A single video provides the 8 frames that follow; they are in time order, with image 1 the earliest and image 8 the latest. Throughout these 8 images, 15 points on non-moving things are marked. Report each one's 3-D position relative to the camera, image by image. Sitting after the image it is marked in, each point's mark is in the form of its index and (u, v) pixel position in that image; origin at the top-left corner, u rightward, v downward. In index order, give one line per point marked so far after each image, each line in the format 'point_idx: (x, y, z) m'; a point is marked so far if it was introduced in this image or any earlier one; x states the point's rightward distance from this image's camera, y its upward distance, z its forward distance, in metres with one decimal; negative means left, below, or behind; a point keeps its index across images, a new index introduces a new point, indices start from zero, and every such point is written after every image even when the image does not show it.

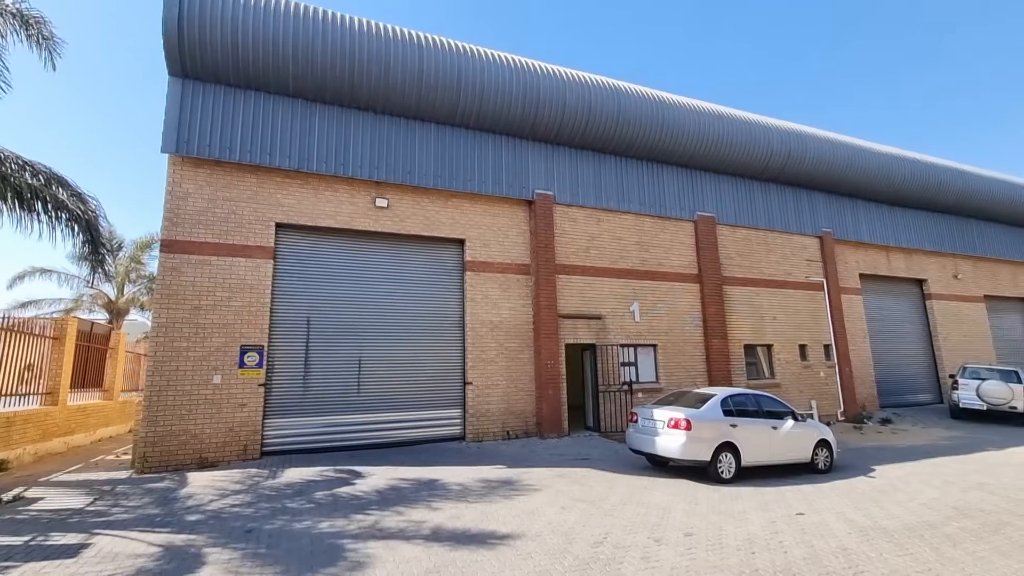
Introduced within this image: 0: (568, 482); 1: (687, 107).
0: (+1.2, -3.9, +9.9) m
1: (+5.5, +5.7, +15.2) m
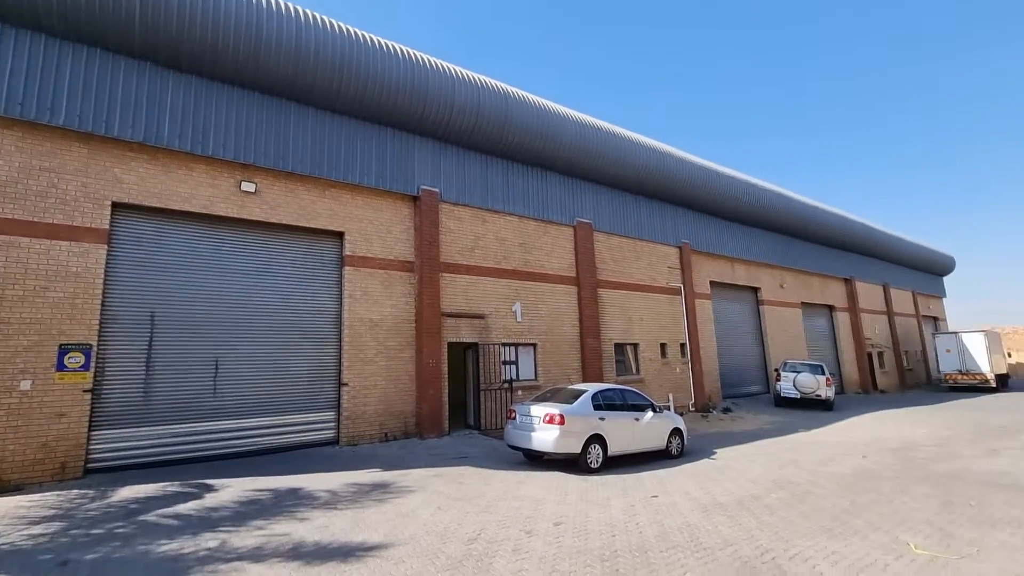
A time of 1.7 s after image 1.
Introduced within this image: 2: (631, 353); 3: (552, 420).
0: (-1.3, -3.9, +9.8) m
1: (+2.0, +5.6, +16.1) m
2: (+4.4, -2.4, +17.7) m
3: (+0.9, -3.0, +11.0) m
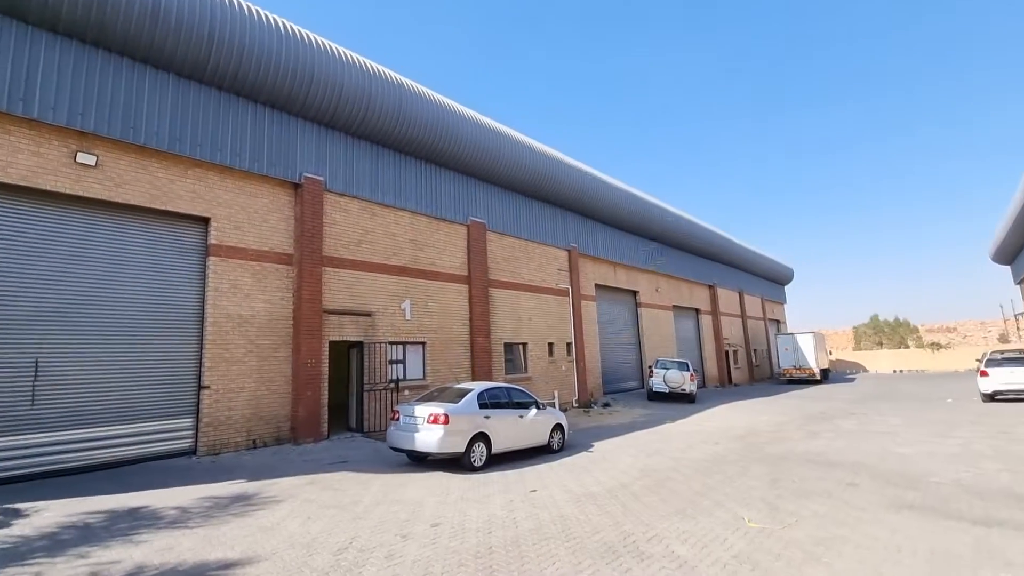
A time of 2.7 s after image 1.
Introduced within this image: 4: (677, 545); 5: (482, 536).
0: (-3.6, -3.8, +9.2) m
1: (-1.5, +5.7, +16.0) m
2: (+0.3, -2.4, +18.2) m
3: (-1.7, -2.9, +10.9) m
4: (+2.3, -3.6, +6.7) m
5: (-0.5, -3.7, +7.2) m
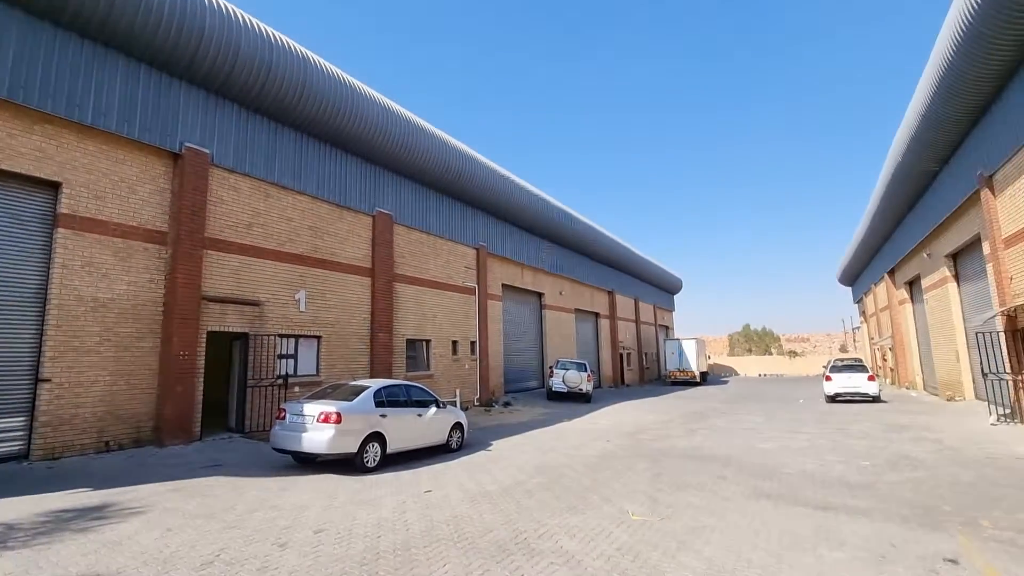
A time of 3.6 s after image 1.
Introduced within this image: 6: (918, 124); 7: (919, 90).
0: (-5.5, -3.5, +8.3) m
1: (-4.3, +5.9, +15.3) m
2: (-3.3, -2.2, +17.8) m
3: (-3.9, -2.7, +10.2) m
4: (+0.8, -3.6, +6.9) m
5: (-2.0, -3.6, +6.9) m
6: (+14.7, +6.0, +17.6) m
7: (+13.7, +6.7, +16.4) m
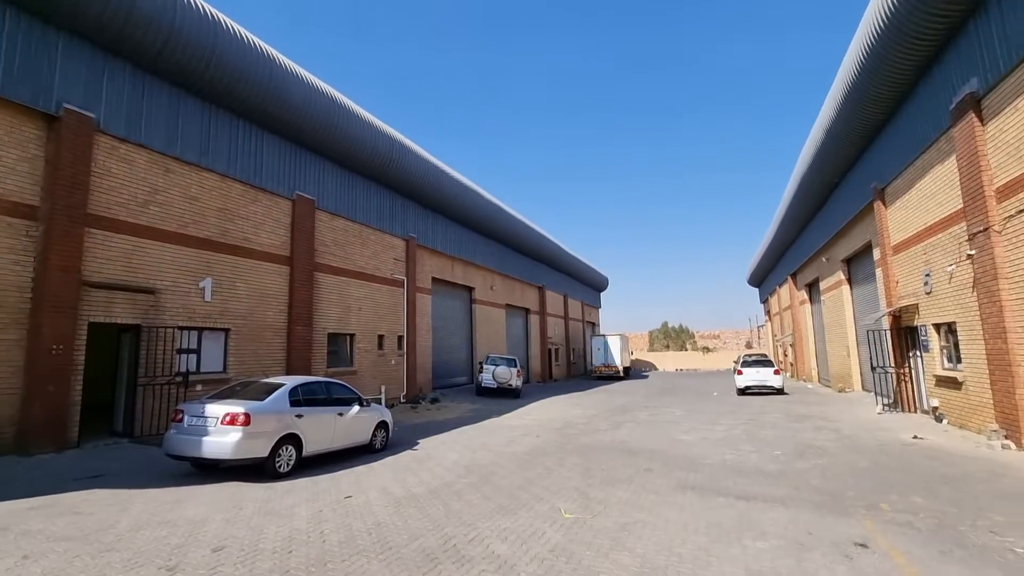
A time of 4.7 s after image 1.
0: (-6.6, -3.3, +7.0) m
1: (-6.2, +6.2, +14.1) m
2: (-5.7, -1.9, +16.7) m
3: (-5.2, -2.5, +9.2) m
4: (-0.2, -3.4, +6.5) m
5: (-3.0, -3.4, +6.1) m
6: (+12.3, +5.9, +19.1) m
7: (+11.5, +6.6, +17.7) m
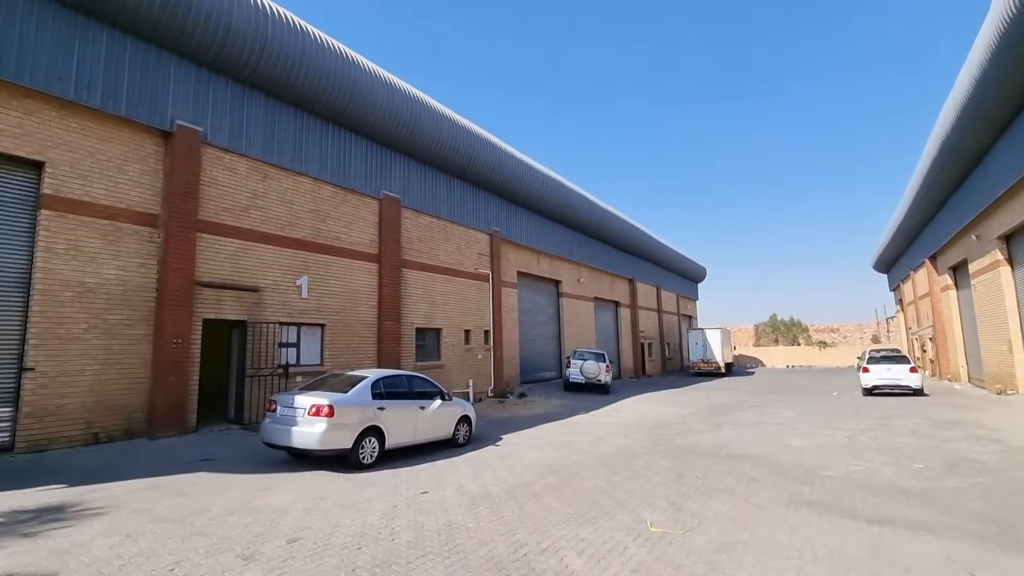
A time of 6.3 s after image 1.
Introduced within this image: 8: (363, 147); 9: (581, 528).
0: (-5.5, -3.2, +7.5) m
1: (-4.0, +6.3, +14.4) m
2: (-2.9, -1.7, +16.9) m
3: (-3.8, -2.4, +9.4) m
4: (+0.7, -3.3, +5.9) m
5: (-2.1, -3.3, +6.0) m
6: (+15.1, +6.5, +15.9) m
7: (+14.0, +7.2, +14.7) m
8: (-4.6, +4.3, +14.5) m
9: (+1.0, -3.3, +6.7) m
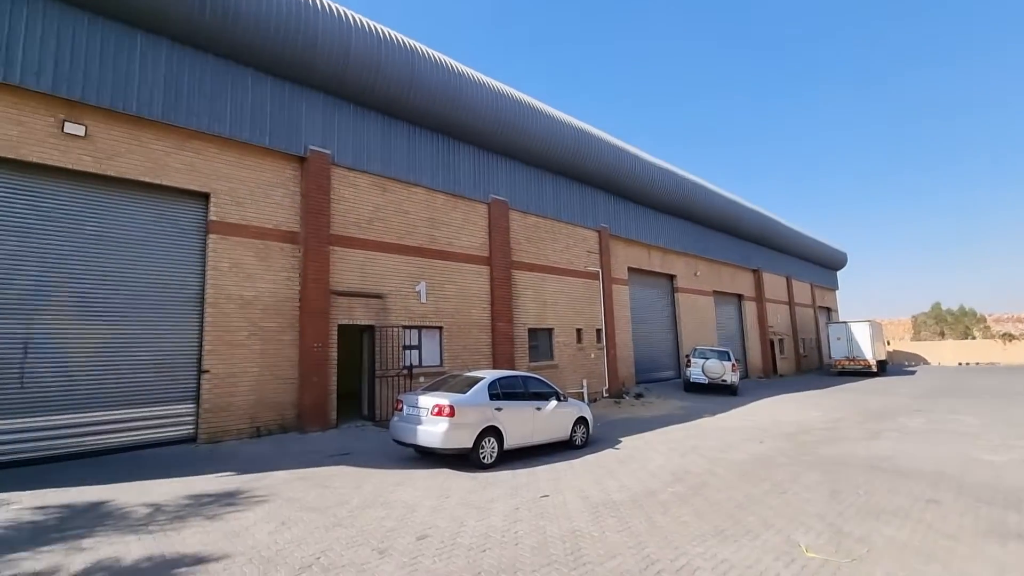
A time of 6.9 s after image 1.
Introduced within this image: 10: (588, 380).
0: (-3.5, -3.4, +8.3) m
1: (-0.9, +6.3, +14.6) m
2: (+1.1, -1.7, +16.8) m
3: (-1.5, -2.5, +9.7) m
4: (+2.2, -3.2, +5.3) m
5: (-0.5, -3.3, +6.0) m
6: (+18.0, +7.2, +11.9) m
7: (+16.7, +7.9, +11.0) m
8: (-1.4, +4.2, +14.9) m
9: (+2.6, -3.2, +6.1) m
10: (+2.7, -3.4, +17.8) m
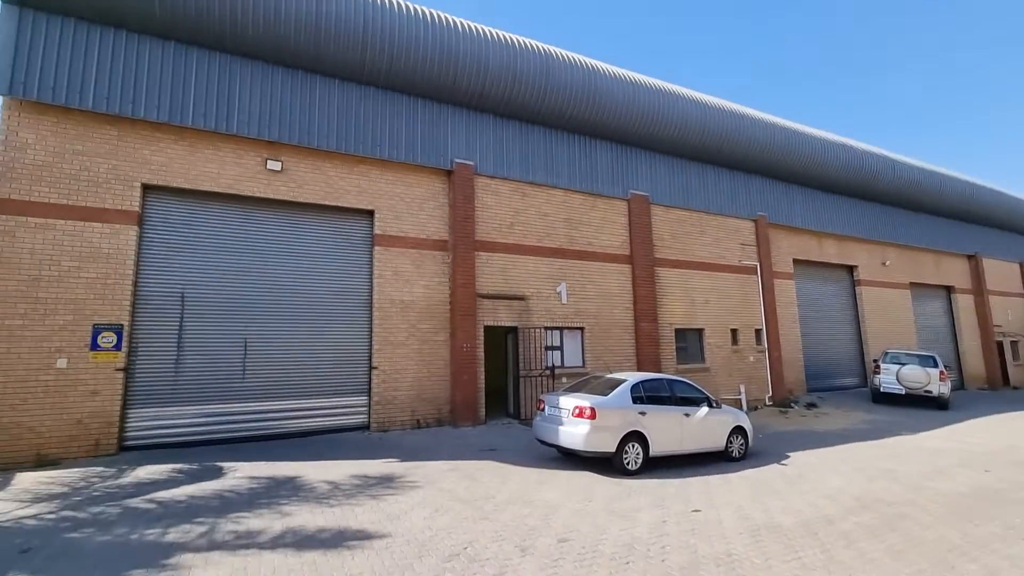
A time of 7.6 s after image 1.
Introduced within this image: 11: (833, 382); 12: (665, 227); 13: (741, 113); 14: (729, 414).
0: (-1.0, -3.5, +8.8) m
1: (+3.1, +6.3, +14.2) m
2: (+5.8, -1.6, +15.7) m
3: (+1.3, -2.5, +9.6) m
4: (+3.6, -3.1, +4.3) m
5: (+1.2, -3.3, +5.8) m
6: (+20.3, +7.8, +6.1) m
7: (+18.8, +8.4, +5.6) m
8: (+2.7, +4.2, +14.5) m
9: (+4.2, -3.1, +4.9) m
10: (+7.7, -3.3, +16.1) m
11: (+12.4, -3.7, +18.8) m
12: (+4.8, +2.0, +15.4) m
13: (+7.7, +6.2, +16.7) m
14: (+4.9, -2.9, +11.0) m
